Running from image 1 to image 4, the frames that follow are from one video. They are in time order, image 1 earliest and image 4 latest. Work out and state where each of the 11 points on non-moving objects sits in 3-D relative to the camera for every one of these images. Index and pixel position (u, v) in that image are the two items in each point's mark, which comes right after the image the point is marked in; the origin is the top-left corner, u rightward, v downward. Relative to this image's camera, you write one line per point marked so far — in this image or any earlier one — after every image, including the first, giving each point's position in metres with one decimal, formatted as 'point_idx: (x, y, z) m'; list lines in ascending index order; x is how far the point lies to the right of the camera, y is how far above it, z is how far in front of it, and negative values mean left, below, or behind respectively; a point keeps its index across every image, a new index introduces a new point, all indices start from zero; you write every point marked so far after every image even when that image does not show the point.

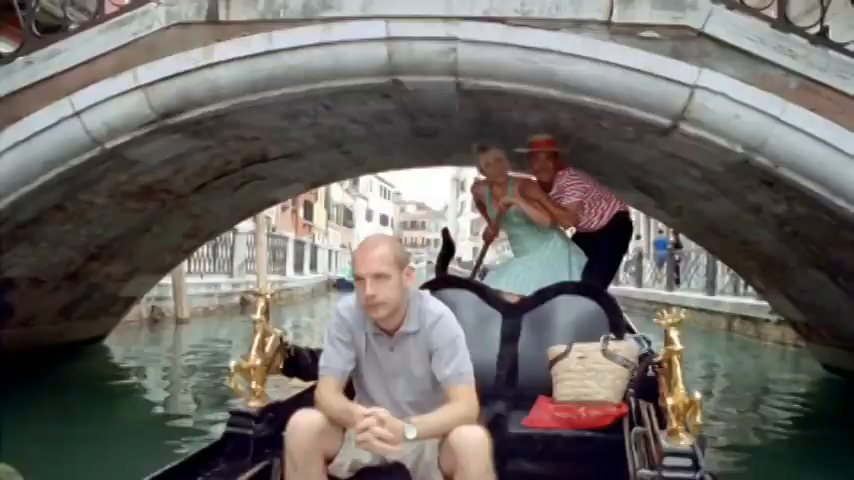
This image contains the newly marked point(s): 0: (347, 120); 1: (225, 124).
0: (-0.5, +0.7, +5.9) m
1: (-1.0, +0.6, +5.6) m
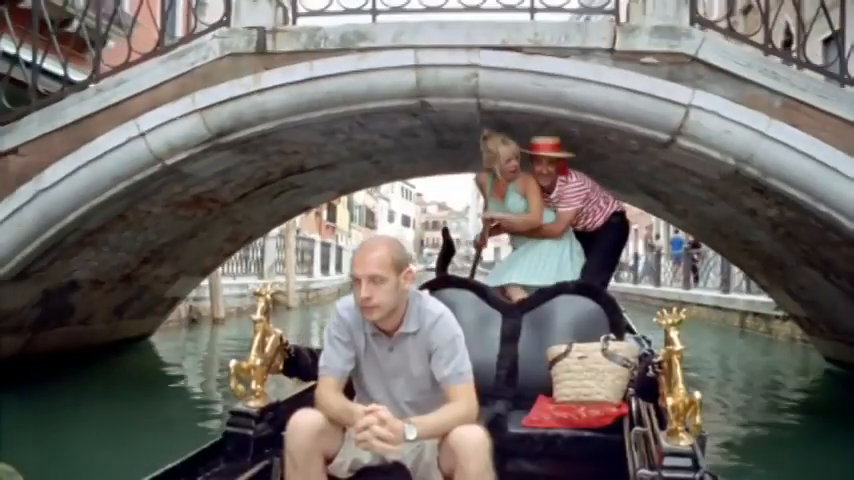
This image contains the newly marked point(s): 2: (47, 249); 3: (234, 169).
0: (-0.3, +0.7, +6.3) m
1: (-0.9, +0.6, +6.0) m
2: (-2.2, -0.1, +5.9) m
3: (-1.2, +0.4, +6.3) m
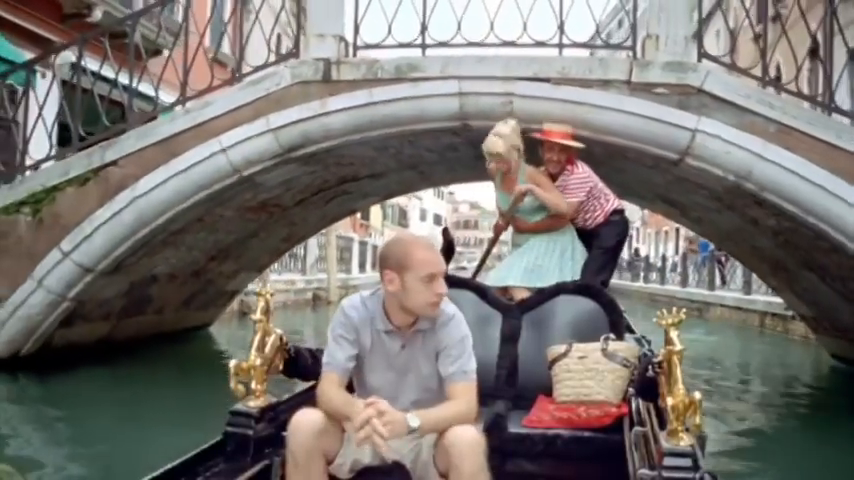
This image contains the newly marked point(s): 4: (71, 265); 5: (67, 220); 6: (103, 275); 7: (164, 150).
0: (0.0, +0.6, +6.9) m
1: (-0.6, +0.6, +6.7) m
2: (-2.0, 0.0, +6.8) m
3: (-0.9, +0.4, +7.0) m
4: (-2.3, -0.2, +6.7) m
5: (-2.4, +0.1, +6.7) m
6: (-2.2, -0.2, +6.9) m
7: (-1.7, +0.6, +6.6) m
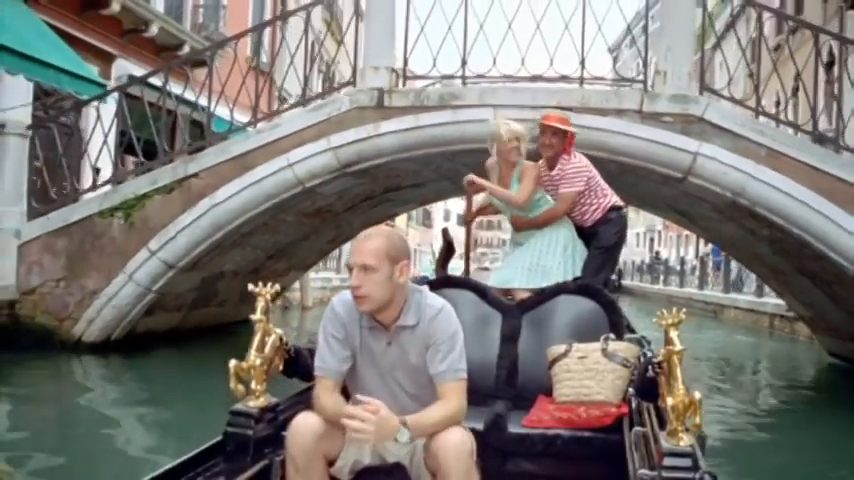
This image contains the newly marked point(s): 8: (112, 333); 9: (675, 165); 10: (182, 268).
0: (+0.3, +0.6, +7.4) m
1: (-0.4, +0.5, +7.3) m
2: (-1.6, -0.1, +7.7) m
3: (-0.5, +0.4, +7.7) m
4: (-2.0, -0.2, +7.6) m
5: (-2.1, +0.1, +7.6) m
6: (-1.9, -0.2, +7.8) m
7: (-1.4, +0.6, +7.4) m
8: (-2.5, -0.7, +8.0) m
9: (+1.4, +0.5, +5.9) m
10: (-1.9, -0.2, +7.7) m
